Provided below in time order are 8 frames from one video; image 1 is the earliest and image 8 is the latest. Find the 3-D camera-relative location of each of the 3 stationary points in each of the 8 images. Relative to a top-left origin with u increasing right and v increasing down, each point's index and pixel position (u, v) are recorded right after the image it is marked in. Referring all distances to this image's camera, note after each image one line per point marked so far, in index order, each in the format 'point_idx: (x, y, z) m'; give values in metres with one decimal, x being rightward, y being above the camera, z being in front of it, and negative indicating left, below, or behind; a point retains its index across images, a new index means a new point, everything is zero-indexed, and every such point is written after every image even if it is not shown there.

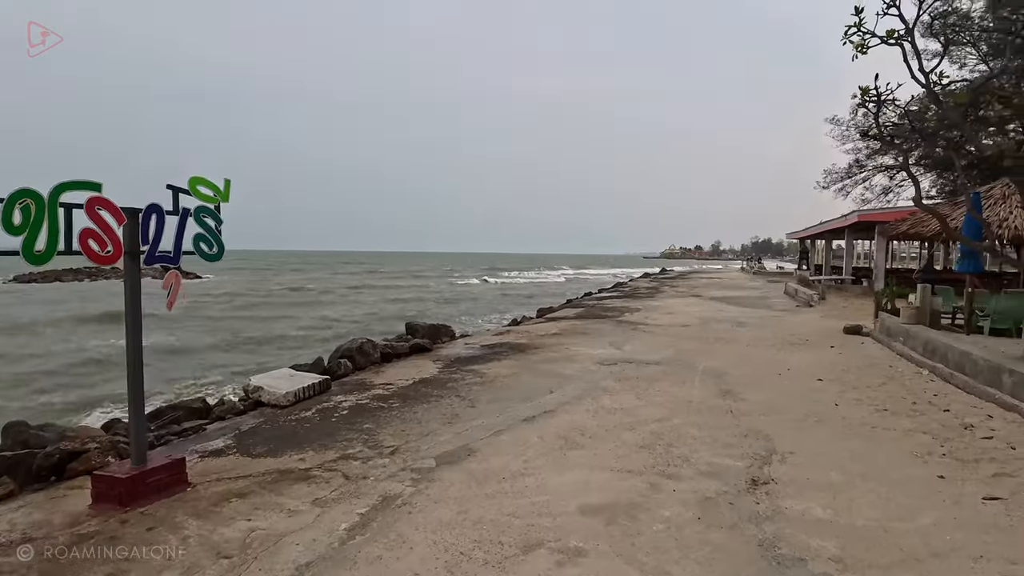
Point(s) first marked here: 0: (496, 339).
0: (-0.3, -1.0, +11.3) m
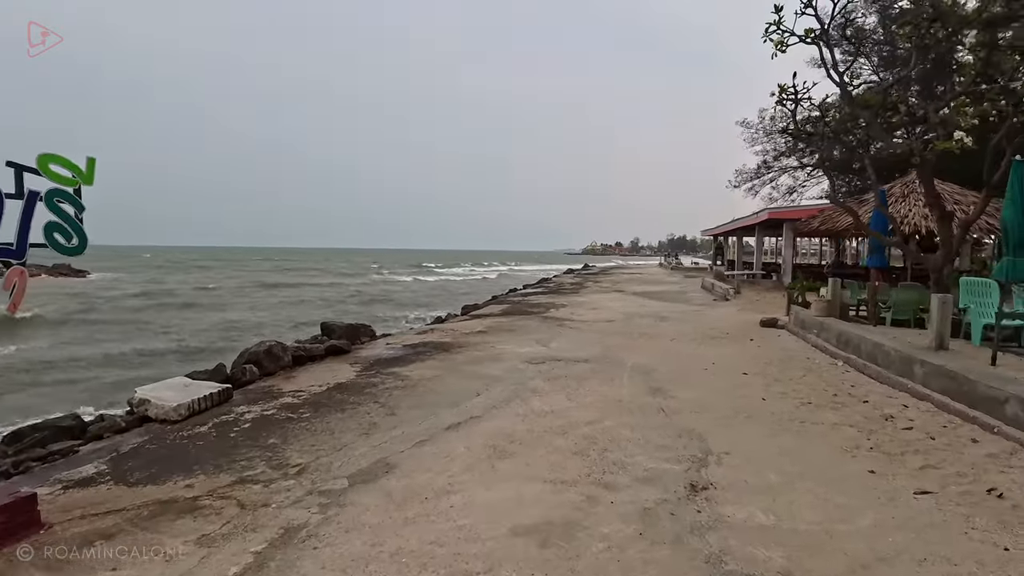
0: (-1.7, -0.9, +10.8) m
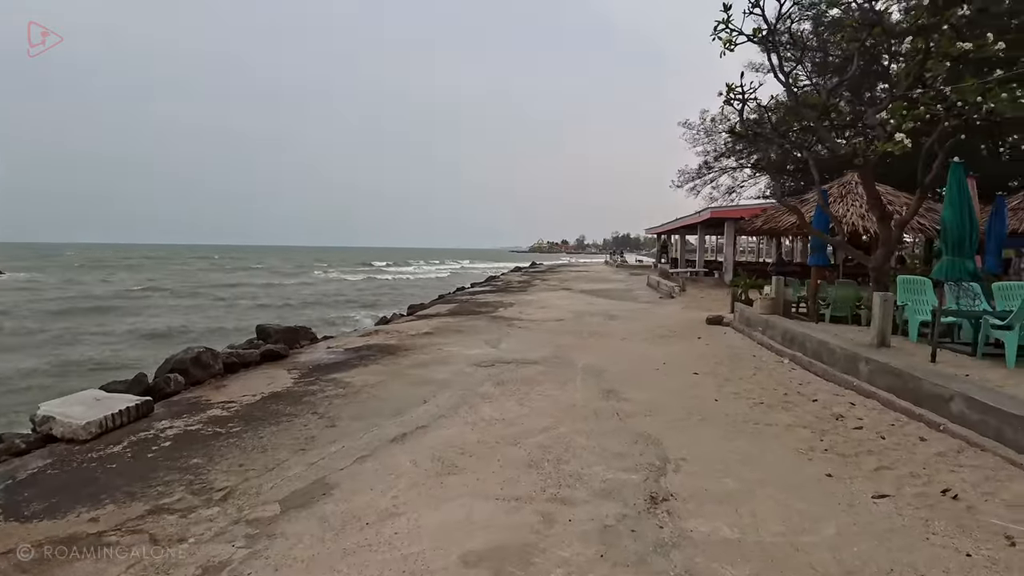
0: (-2.6, -0.9, +10.4) m
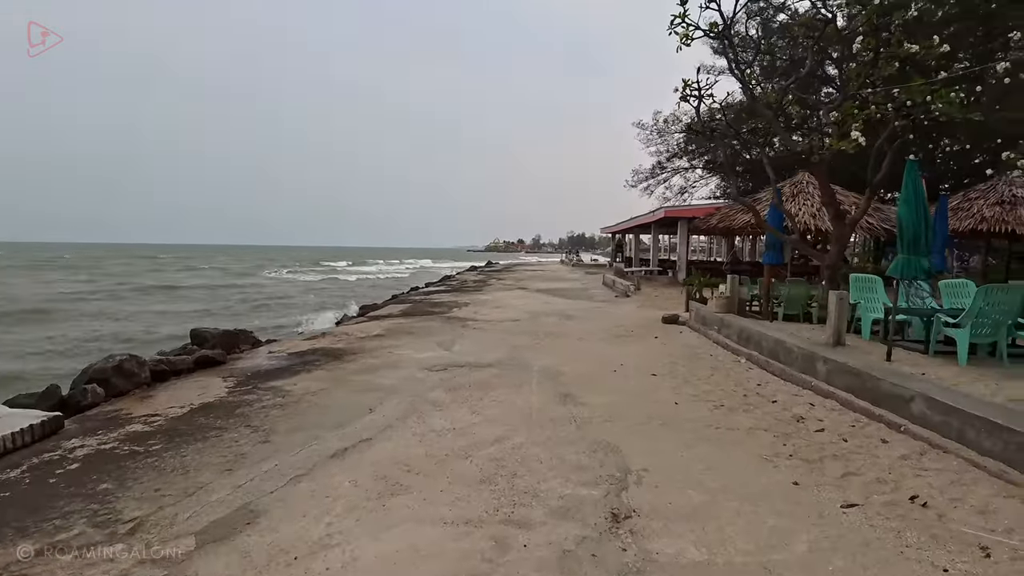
0: (-3.4, -0.9, +9.8) m
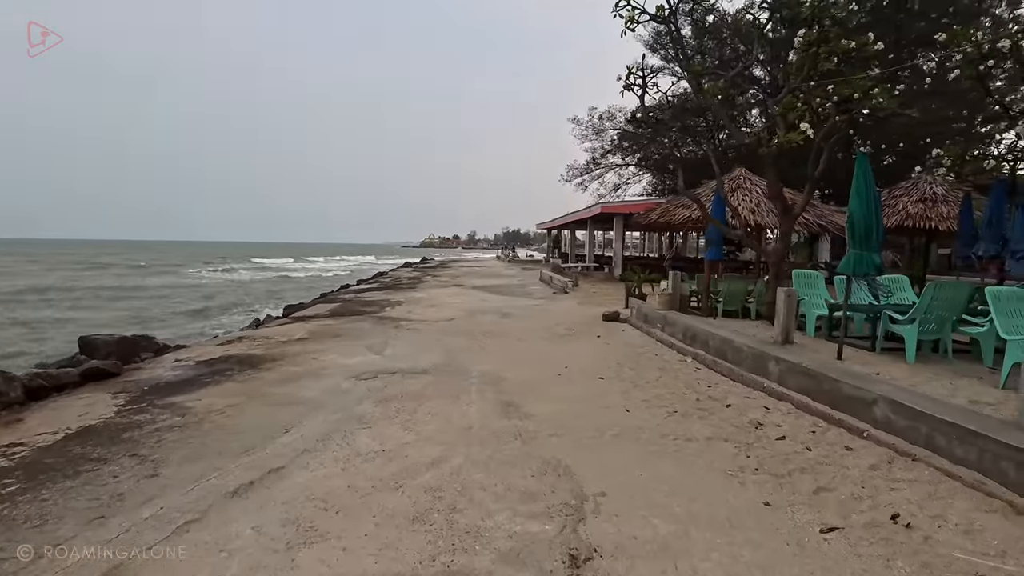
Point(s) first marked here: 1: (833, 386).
0: (-4.4, -0.9, +8.9) m
1: (+2.5, -0.8, +4.6) m
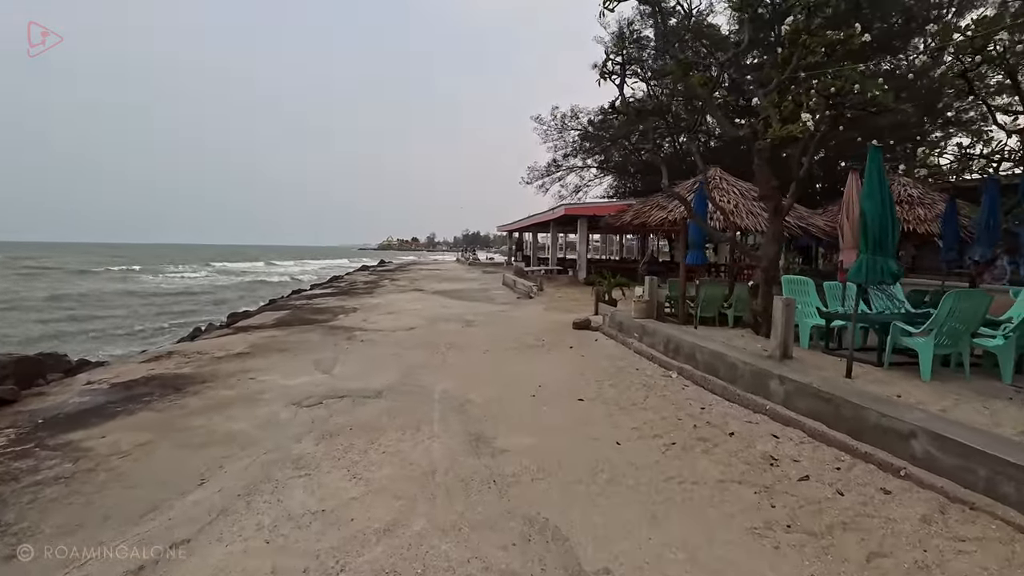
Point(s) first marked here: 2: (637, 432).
0: (-4.9, -1.1, +7.8) m
1: (+2.3, -0.9, +4.0) m
2: (+1.0, -1.1, +4.5) m
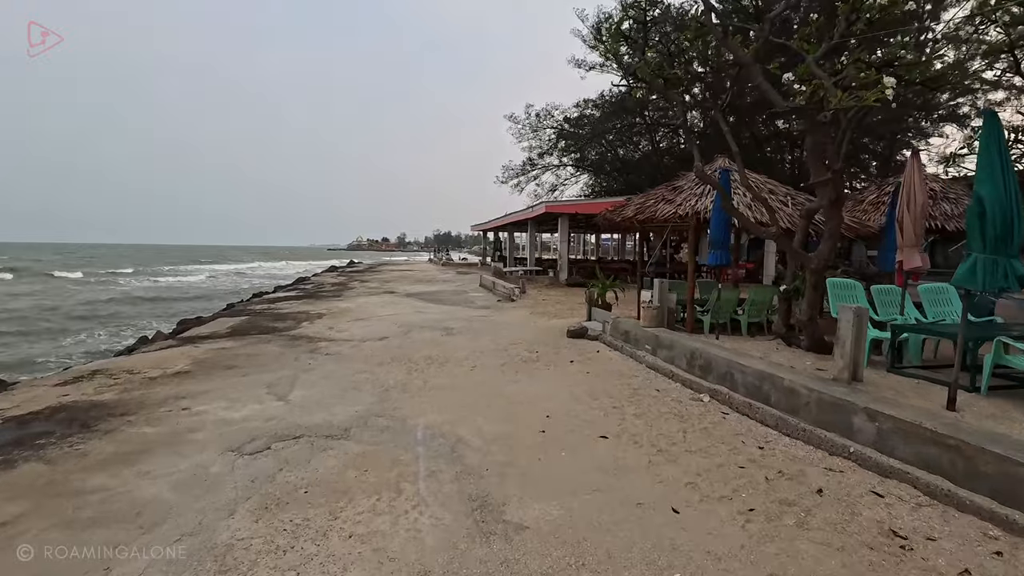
0: (-4.9, -1.2, +6.3) m
1: (+2.5, -0.9, +2.9) m
2: (+1.1, -1.2, +3.4) m
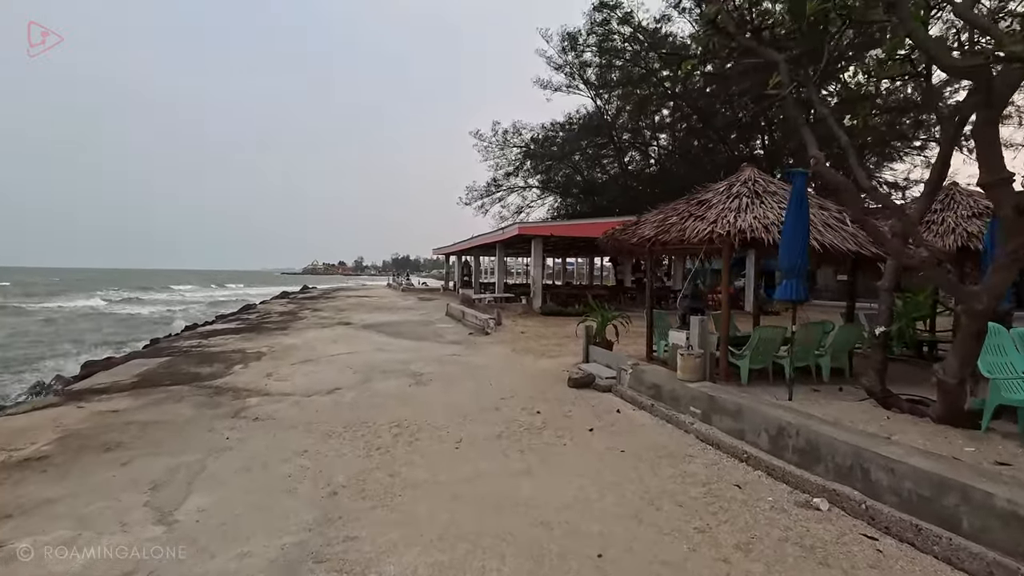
0: (-4.9, -1.5, +4.0) m
1: (+2.8, -1.1, +1.2) m
2: (+1.3, -1.4, +1.5) m
